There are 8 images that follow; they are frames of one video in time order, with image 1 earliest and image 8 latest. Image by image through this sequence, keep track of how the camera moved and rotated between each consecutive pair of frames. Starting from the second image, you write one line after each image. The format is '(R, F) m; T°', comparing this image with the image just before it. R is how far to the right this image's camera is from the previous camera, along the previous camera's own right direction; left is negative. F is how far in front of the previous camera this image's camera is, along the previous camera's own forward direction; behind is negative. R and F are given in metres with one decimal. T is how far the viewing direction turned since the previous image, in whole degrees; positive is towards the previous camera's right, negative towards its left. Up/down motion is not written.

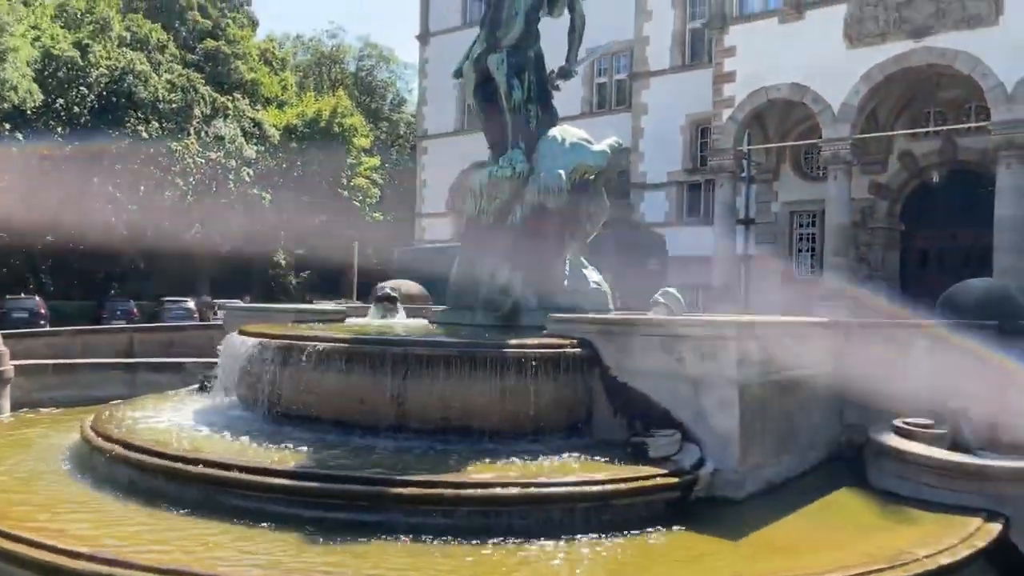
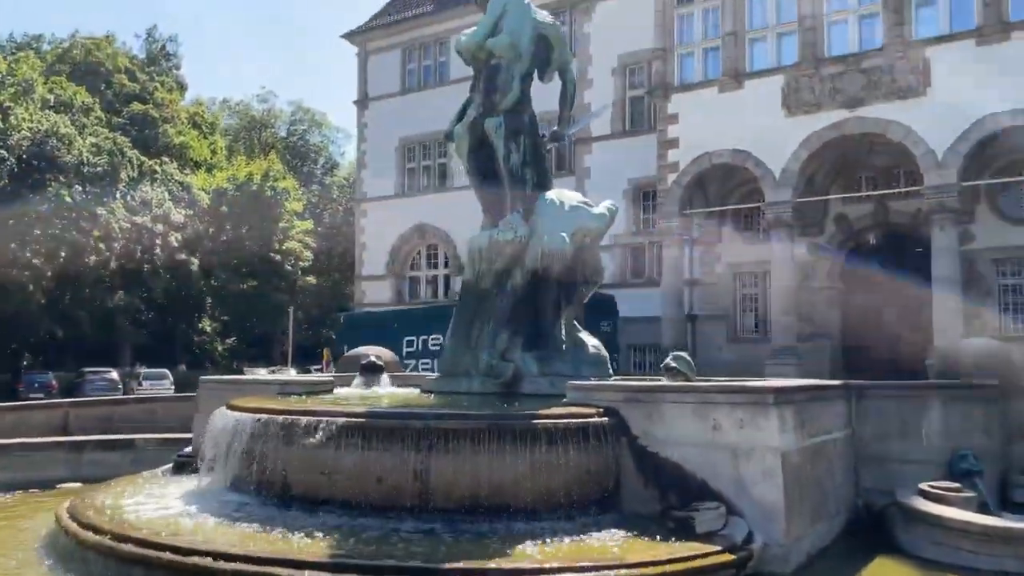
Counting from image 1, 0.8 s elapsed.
(-0.6, +0.2) m; +5°
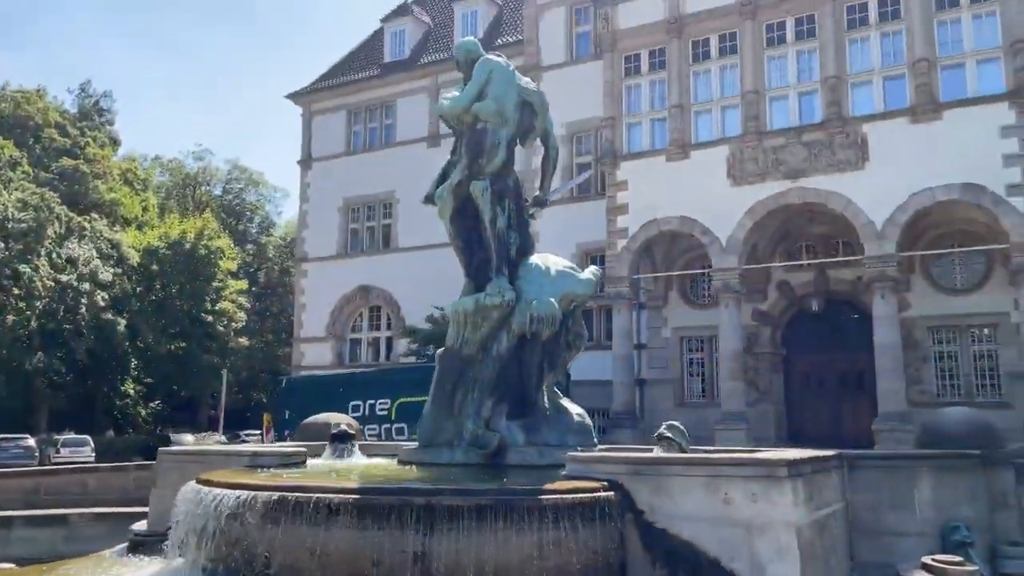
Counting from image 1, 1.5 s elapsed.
(-0.4, +0.2) m; +5°
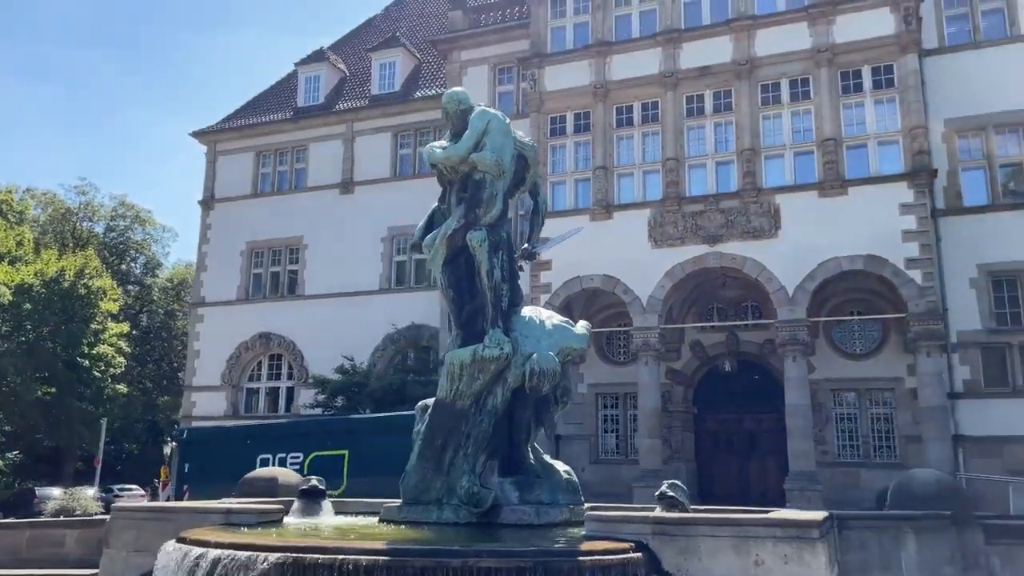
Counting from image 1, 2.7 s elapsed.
(-0.9, +0.2) m; +8°
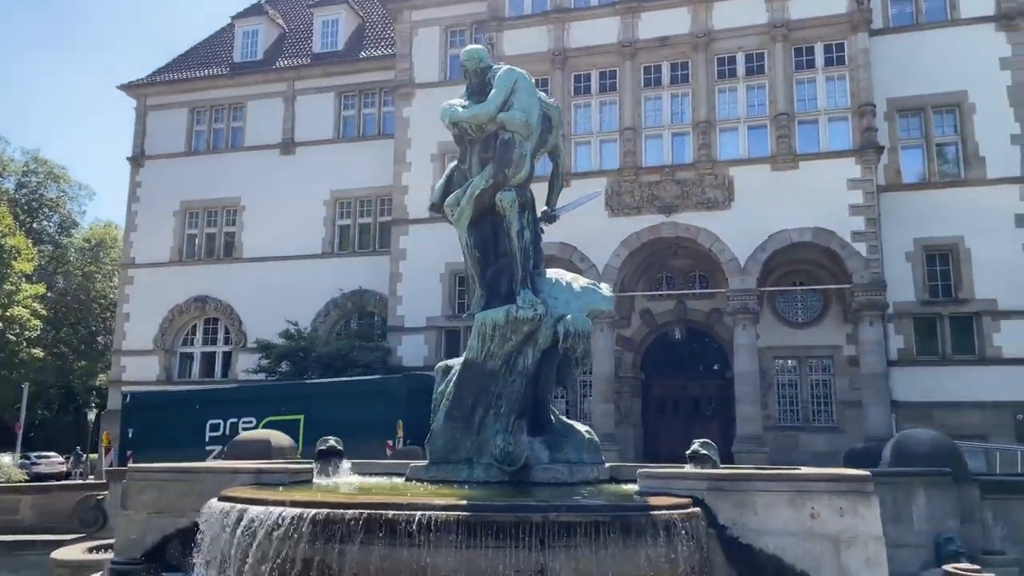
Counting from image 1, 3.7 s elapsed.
(-0.9, 0.0) m; +5°
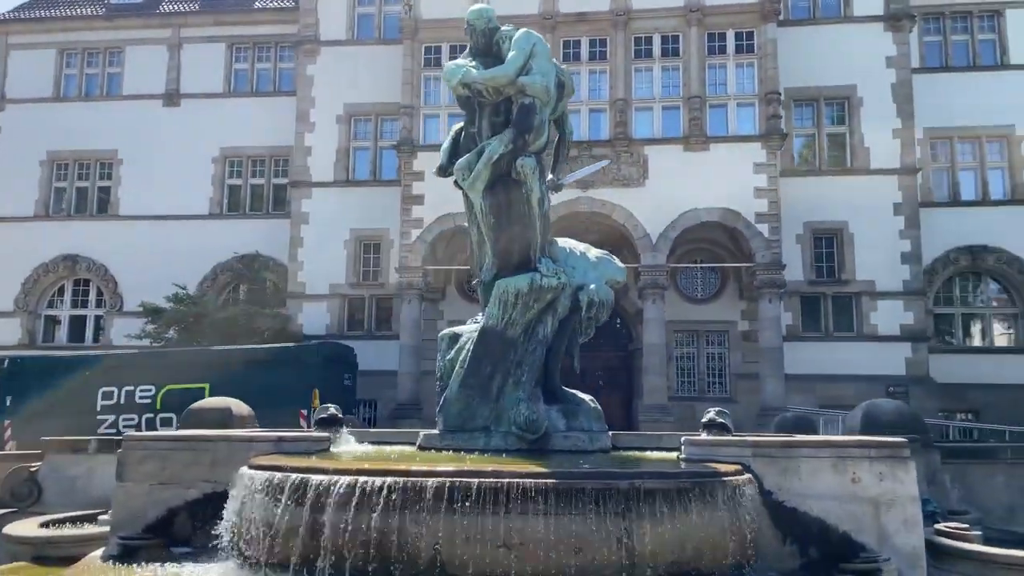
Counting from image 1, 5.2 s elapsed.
(-1.3, +0.2) m; +9°
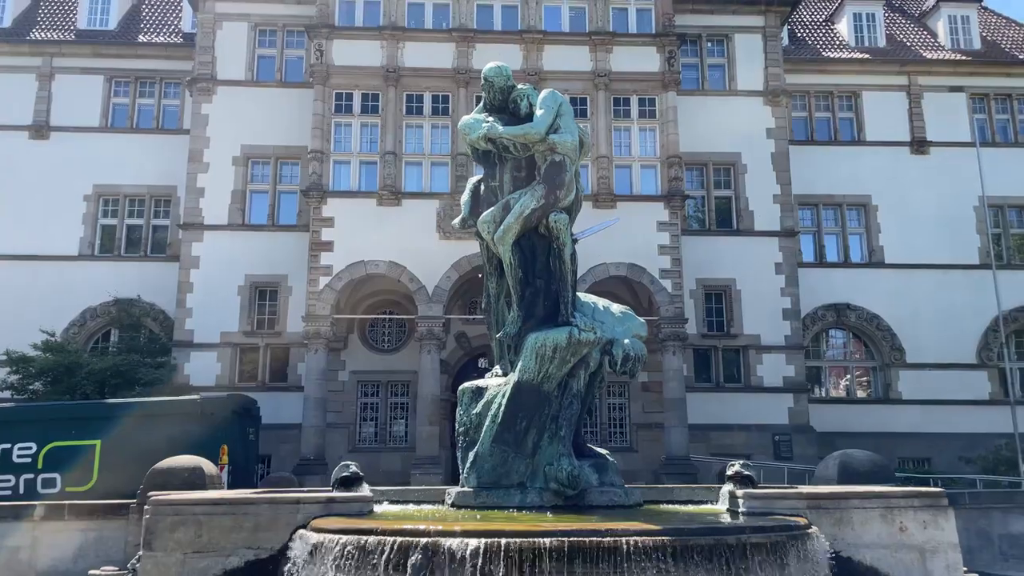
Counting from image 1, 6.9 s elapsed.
(-1.5, +0.1) m; +10°
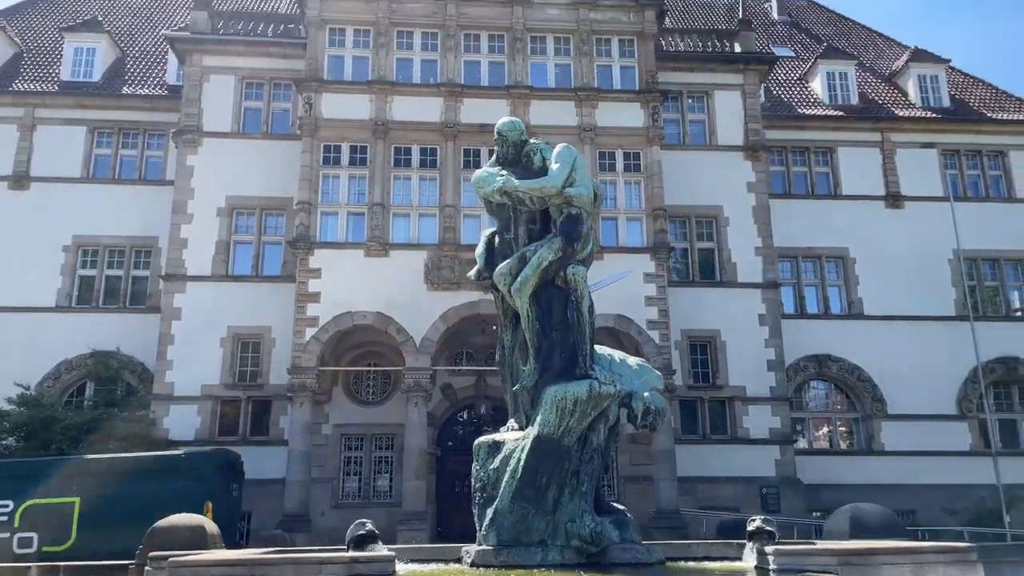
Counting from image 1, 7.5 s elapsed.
(-0.4, 0.0) m; +2°
